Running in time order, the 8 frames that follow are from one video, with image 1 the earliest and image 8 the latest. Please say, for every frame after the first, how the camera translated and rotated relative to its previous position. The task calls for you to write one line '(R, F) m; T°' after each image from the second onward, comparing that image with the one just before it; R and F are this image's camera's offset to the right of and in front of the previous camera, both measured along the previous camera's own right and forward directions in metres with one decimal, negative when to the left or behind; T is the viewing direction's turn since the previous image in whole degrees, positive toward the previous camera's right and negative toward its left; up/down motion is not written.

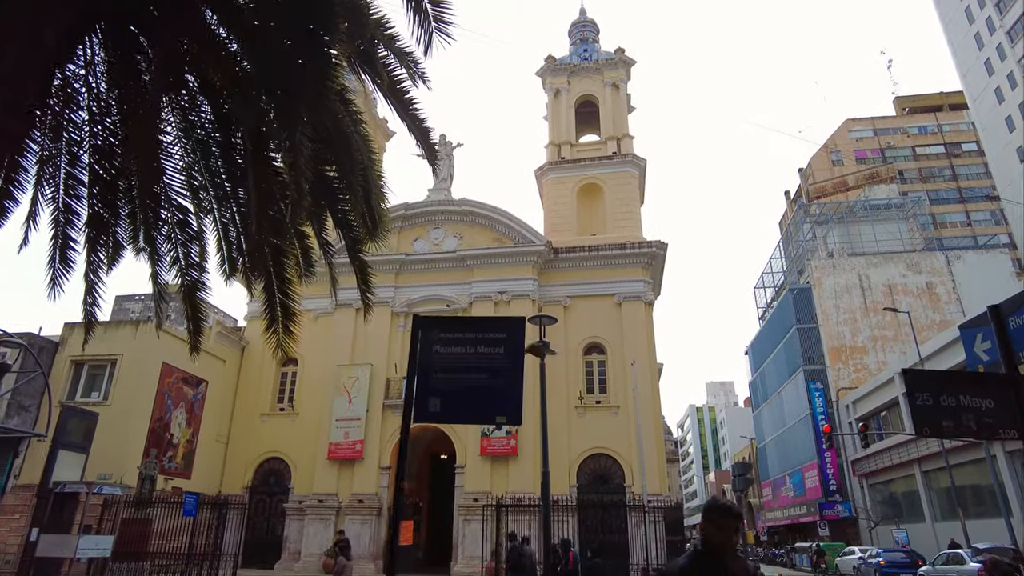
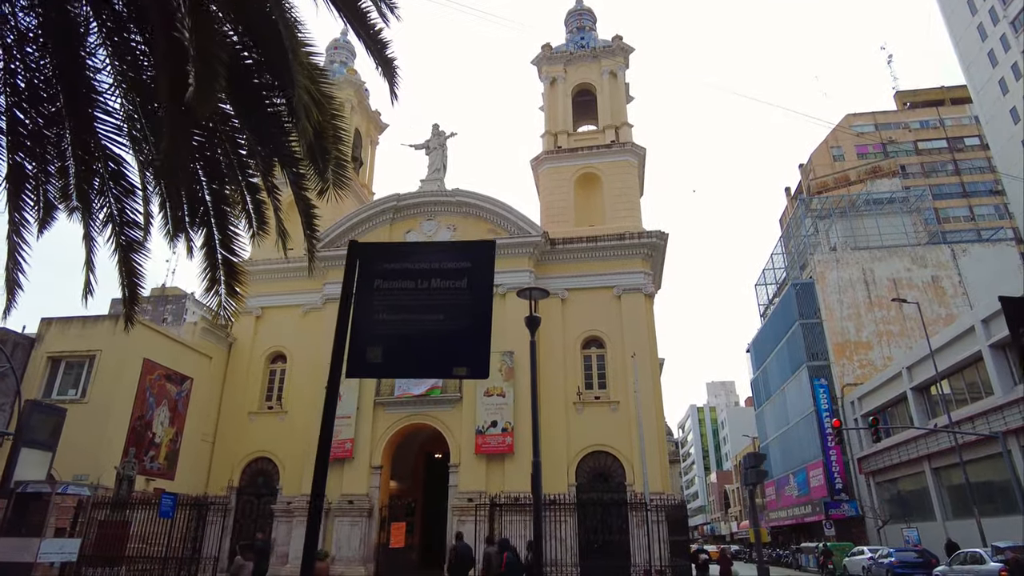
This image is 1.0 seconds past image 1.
(+0.1, +0.8) m; 0°
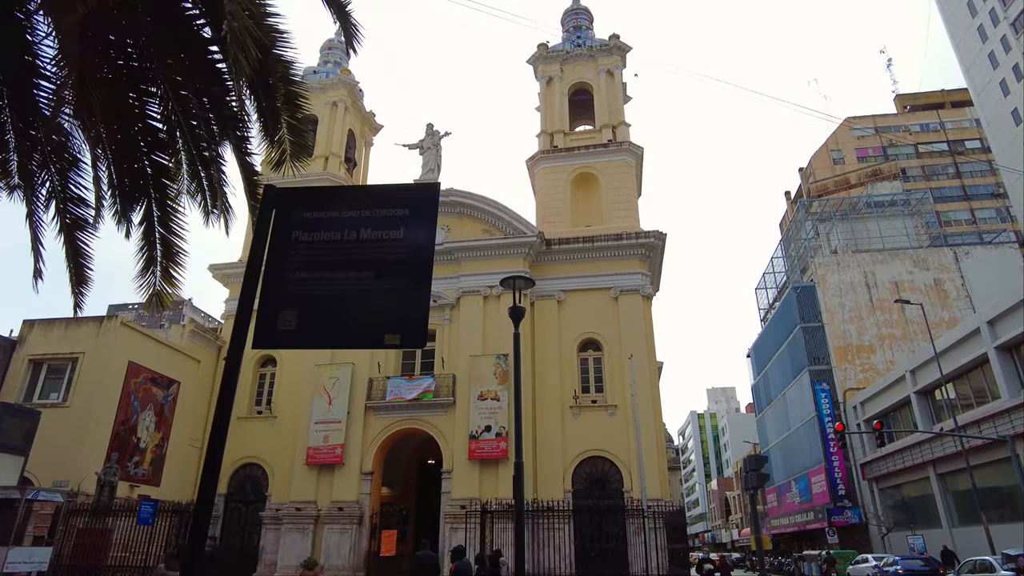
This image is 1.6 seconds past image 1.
(+0.2, +0.5) m; 0°
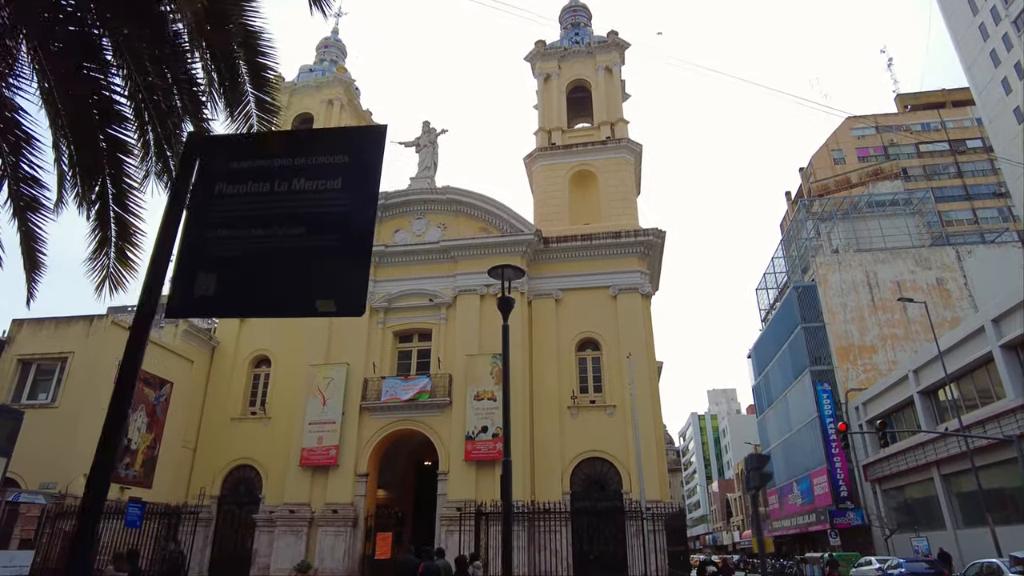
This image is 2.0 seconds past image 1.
(+0.1, +0.3) m; 0°
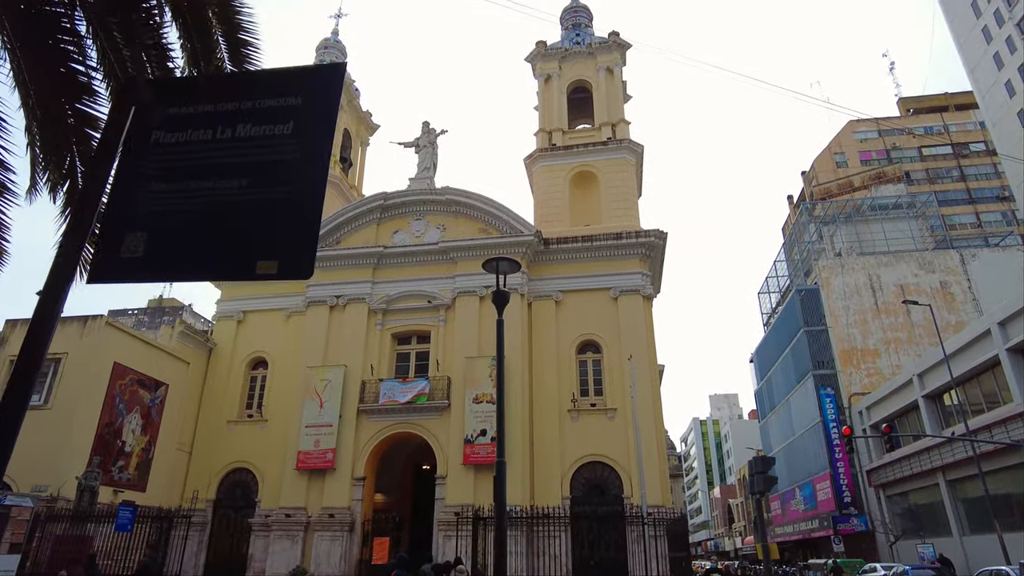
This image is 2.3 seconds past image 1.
(+0.1, +0.2) m; 0°
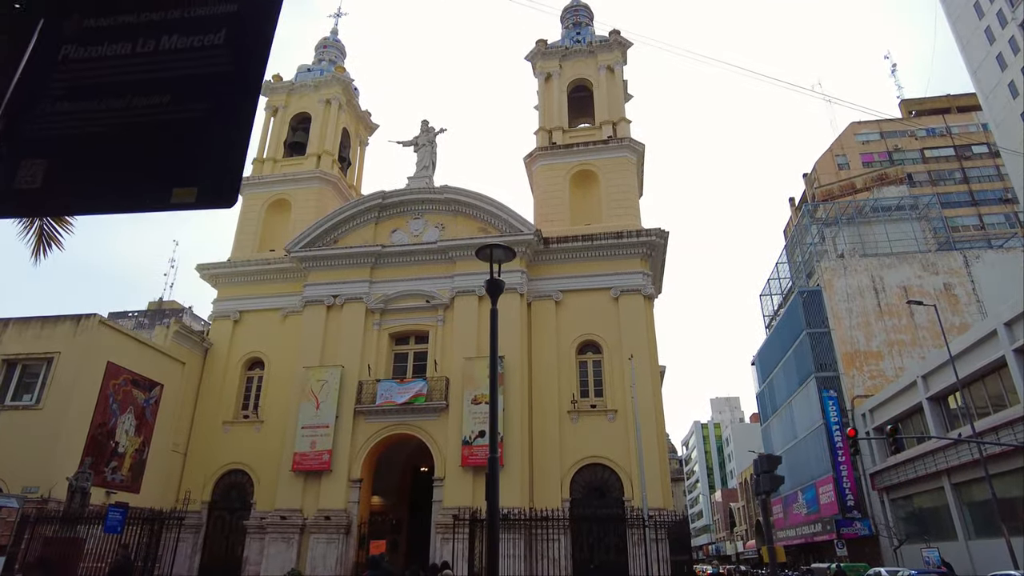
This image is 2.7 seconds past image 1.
(0.0, +0.3) m; 0°
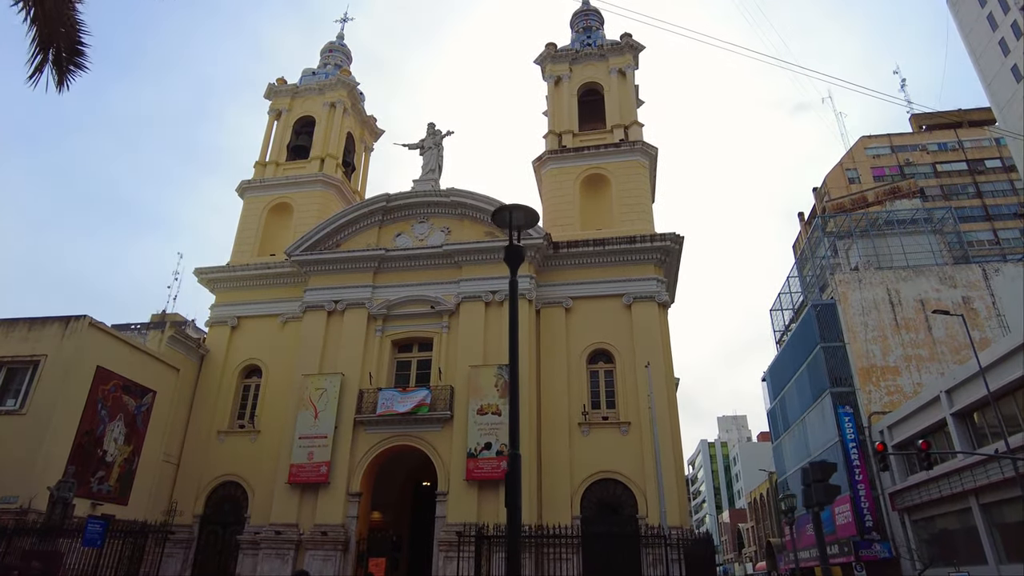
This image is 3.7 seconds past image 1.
(-0.1, +0.8) m; 0°
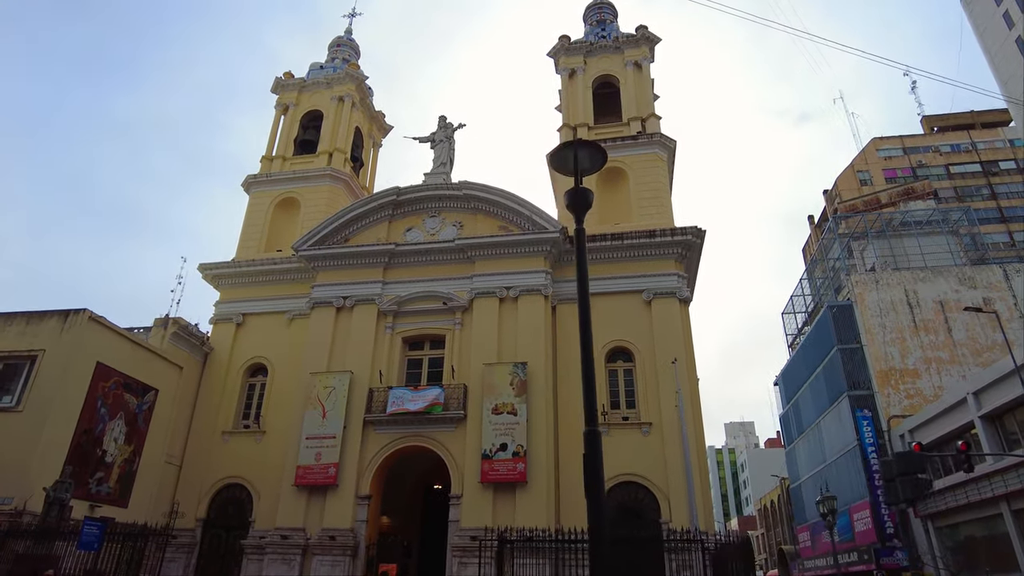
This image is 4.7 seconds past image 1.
(-0.4, +0.7) m; 0°
